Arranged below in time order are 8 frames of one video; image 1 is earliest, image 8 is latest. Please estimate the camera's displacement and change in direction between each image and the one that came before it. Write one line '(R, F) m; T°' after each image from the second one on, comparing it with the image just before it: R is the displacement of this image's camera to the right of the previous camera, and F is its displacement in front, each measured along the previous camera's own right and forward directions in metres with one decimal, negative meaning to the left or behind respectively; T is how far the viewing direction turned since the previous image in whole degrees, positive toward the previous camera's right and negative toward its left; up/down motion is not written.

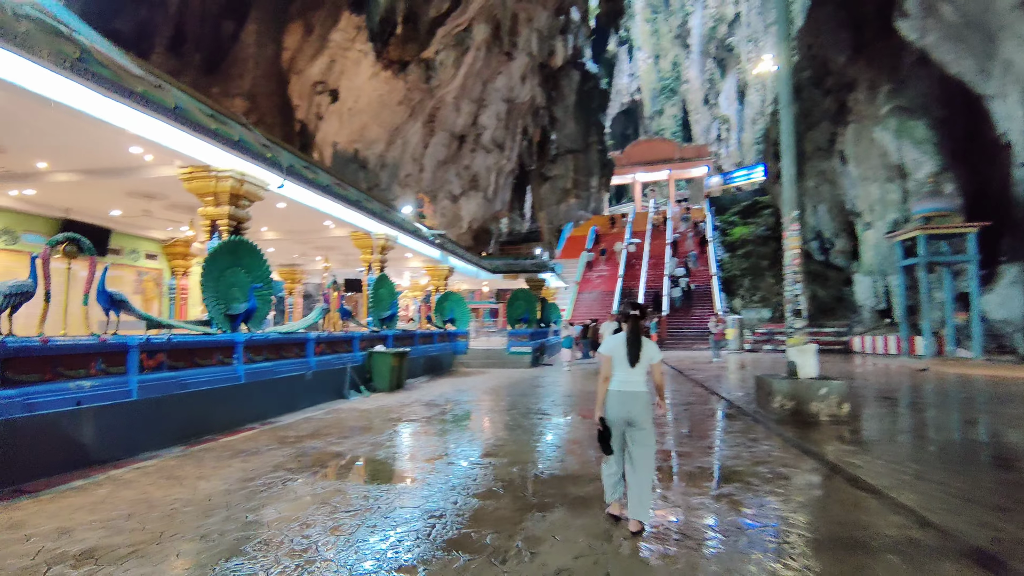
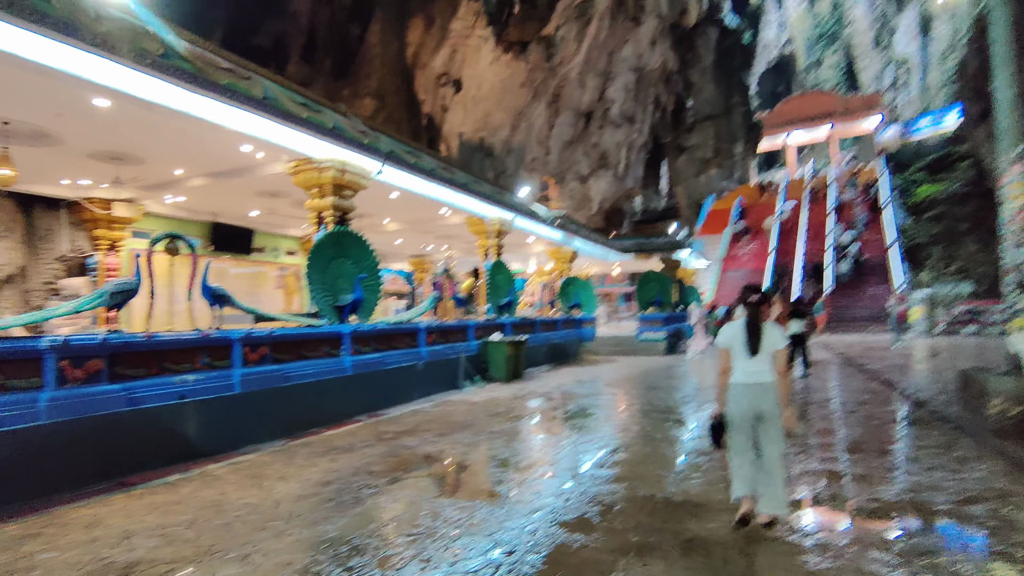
(+0.3, +0.8) m; -15°
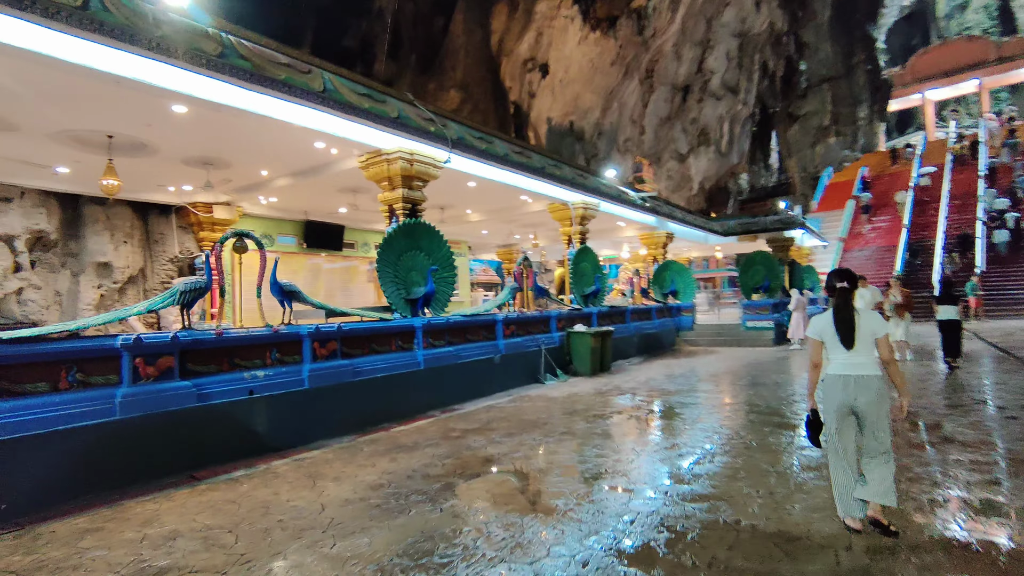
(+0.3, +0.4) m; -11°
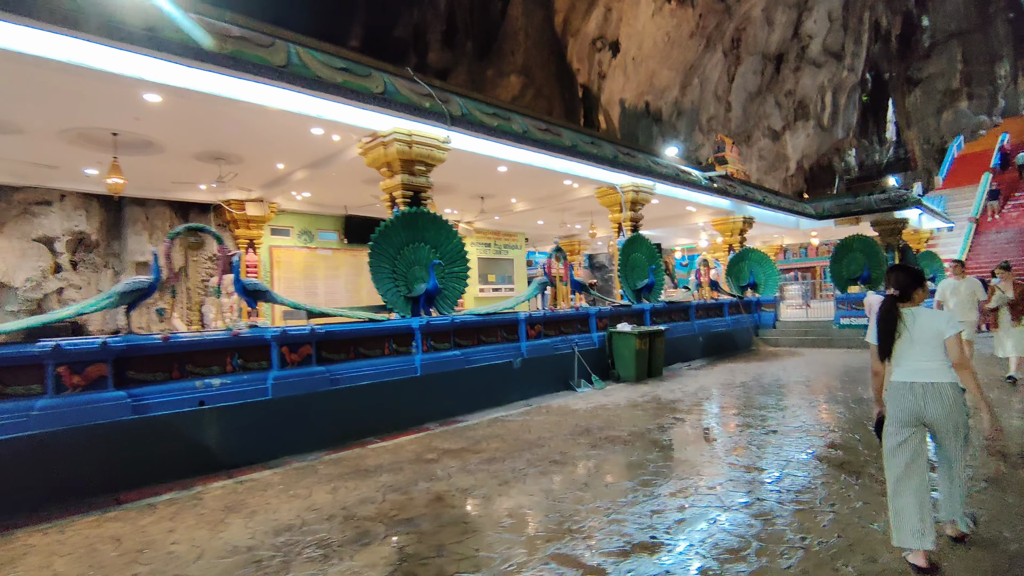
(+0.9, +0.9) m; -10°
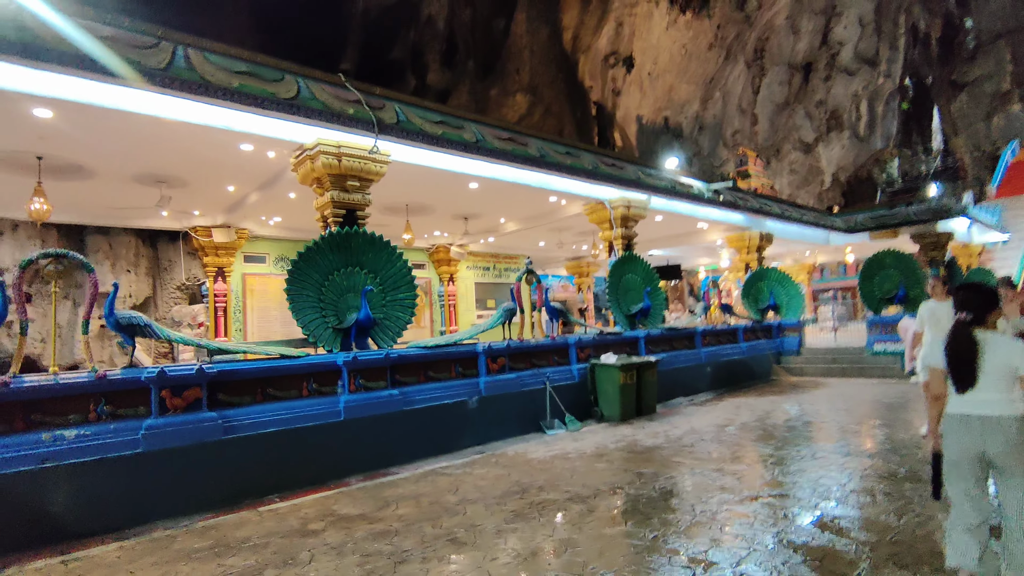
(+0.9, +0.8) m; -4°
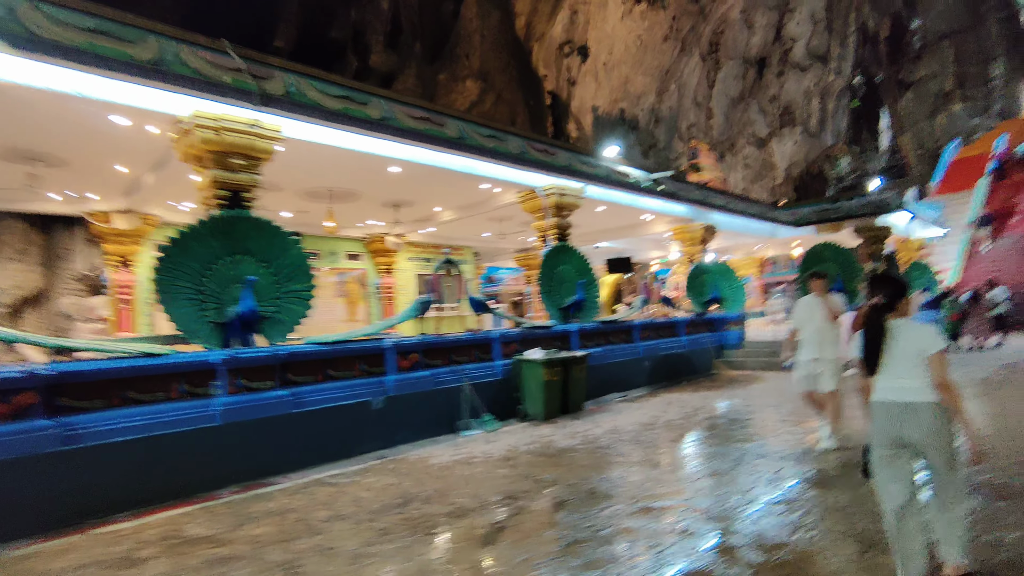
(+0.6, +0.4) m; +3°
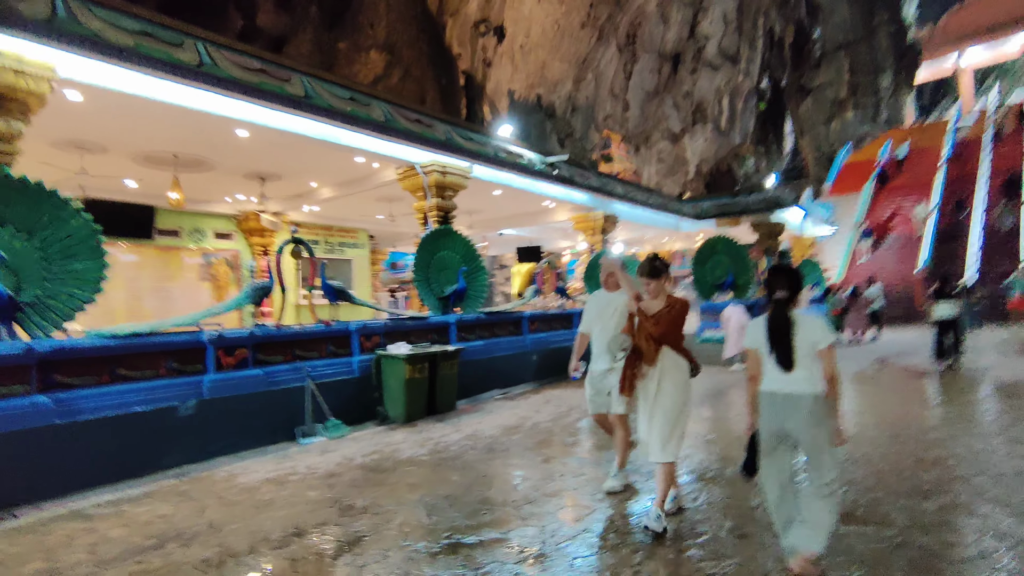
(+0.7, +0.6) m; +8°
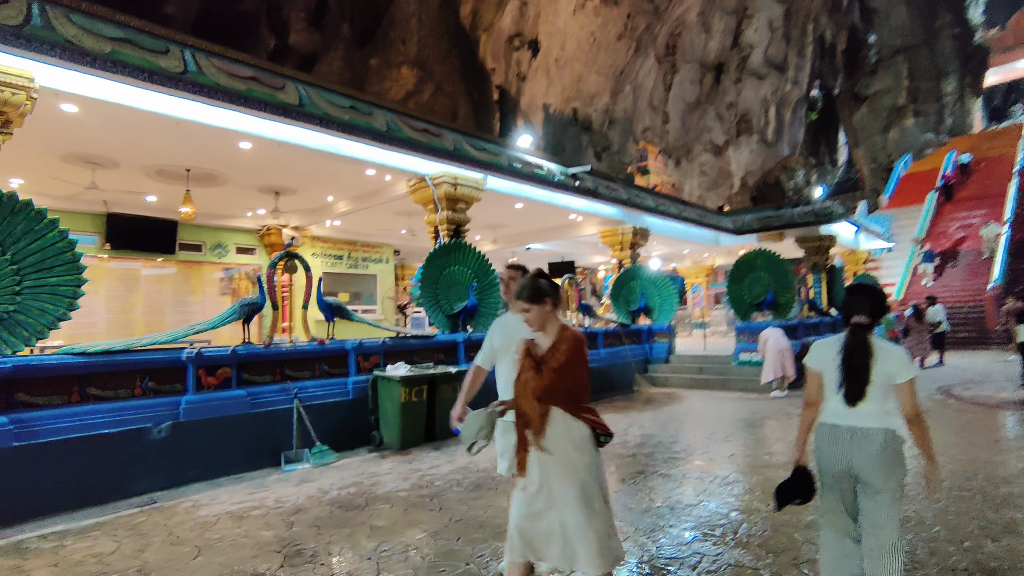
(+0.4, +0.4) m; -5°
